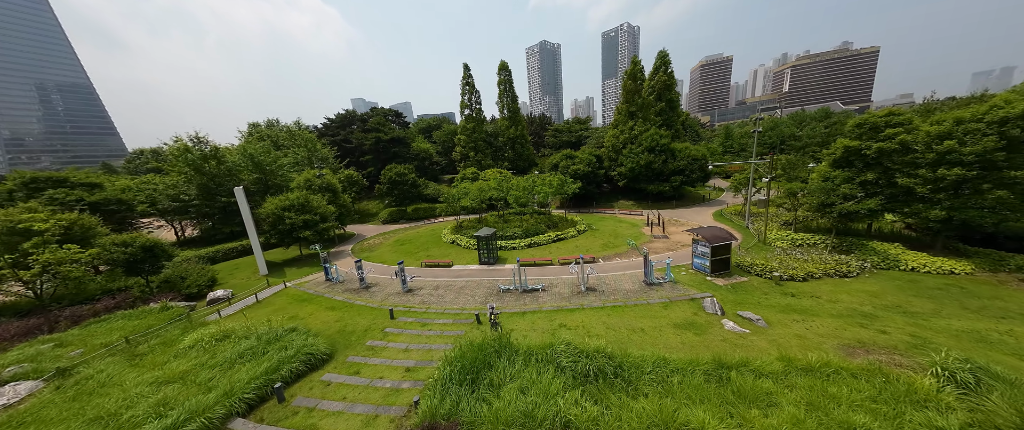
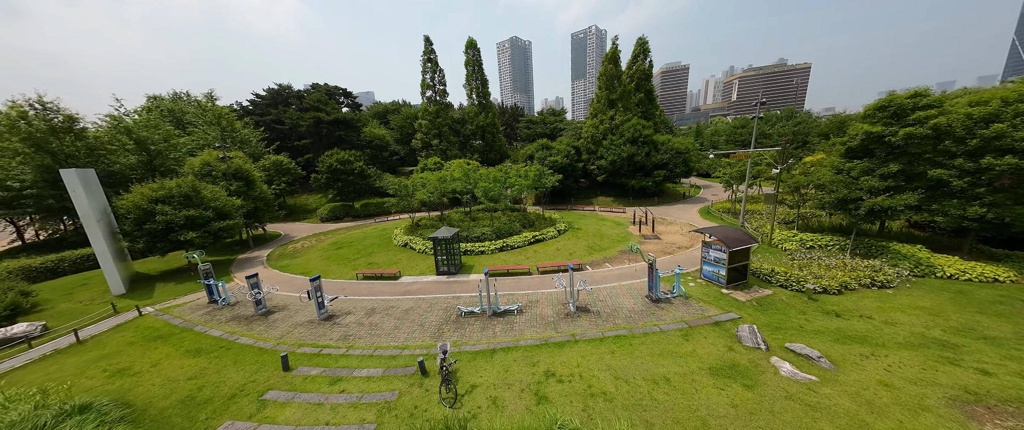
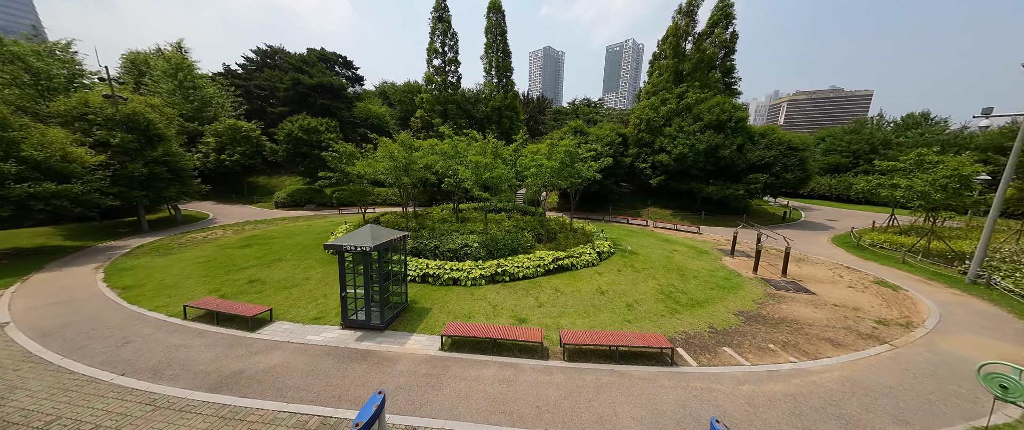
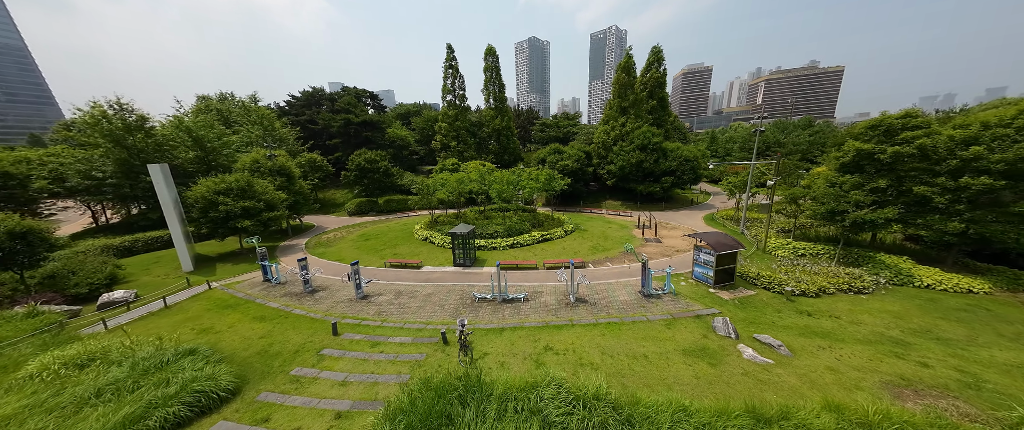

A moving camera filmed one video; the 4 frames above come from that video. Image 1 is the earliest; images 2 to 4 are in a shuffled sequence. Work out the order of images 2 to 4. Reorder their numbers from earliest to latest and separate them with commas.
4, 2, 3
